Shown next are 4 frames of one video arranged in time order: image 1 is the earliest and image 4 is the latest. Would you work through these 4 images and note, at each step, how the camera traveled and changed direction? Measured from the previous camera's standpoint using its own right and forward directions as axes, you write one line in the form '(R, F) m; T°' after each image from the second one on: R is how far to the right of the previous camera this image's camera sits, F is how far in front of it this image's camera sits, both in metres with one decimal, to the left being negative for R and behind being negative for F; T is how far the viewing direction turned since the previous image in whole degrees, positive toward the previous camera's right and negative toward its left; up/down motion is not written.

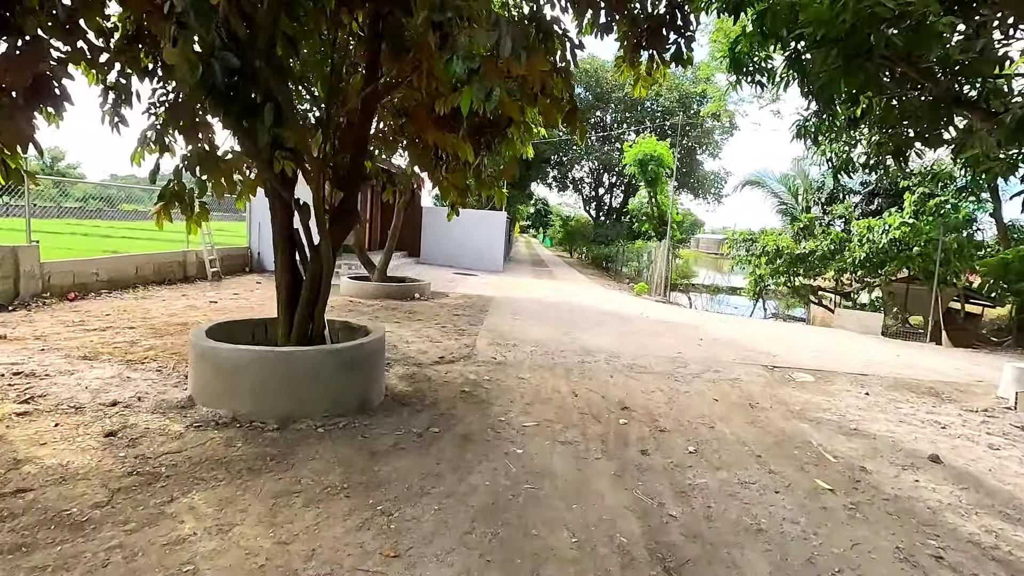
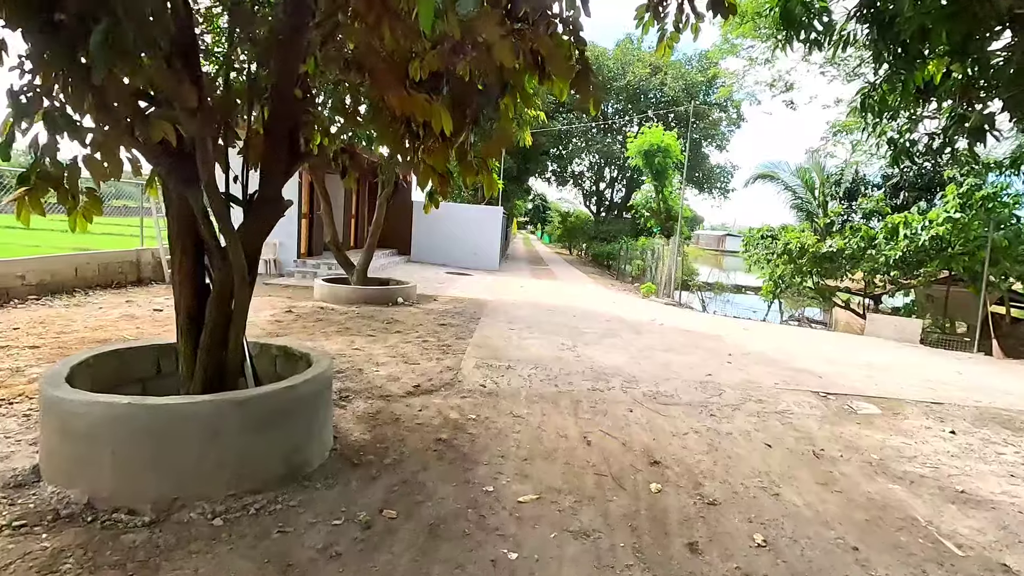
(0.0, +1.1) m; 0°
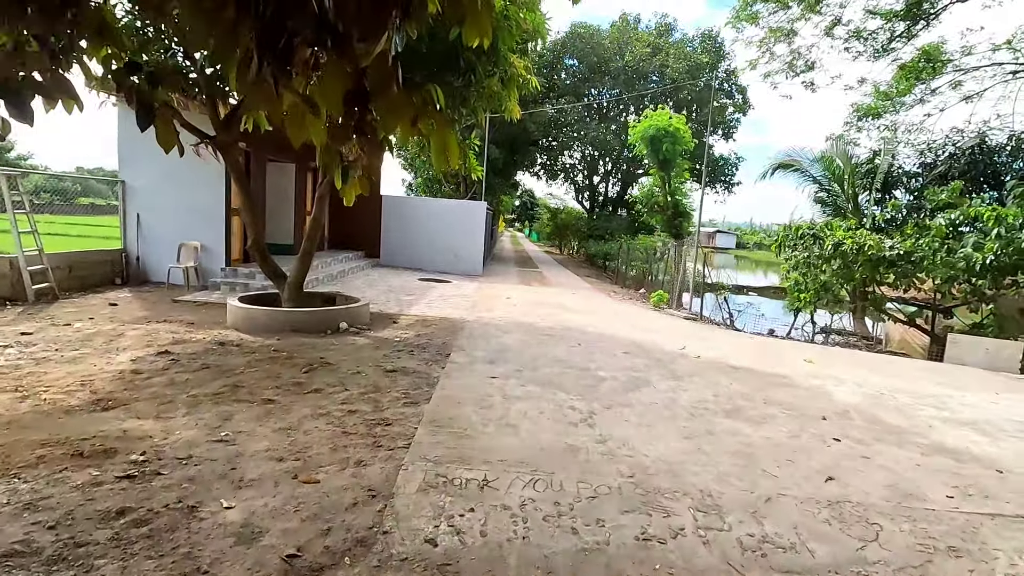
(+0.1, +2.2) m; +1°
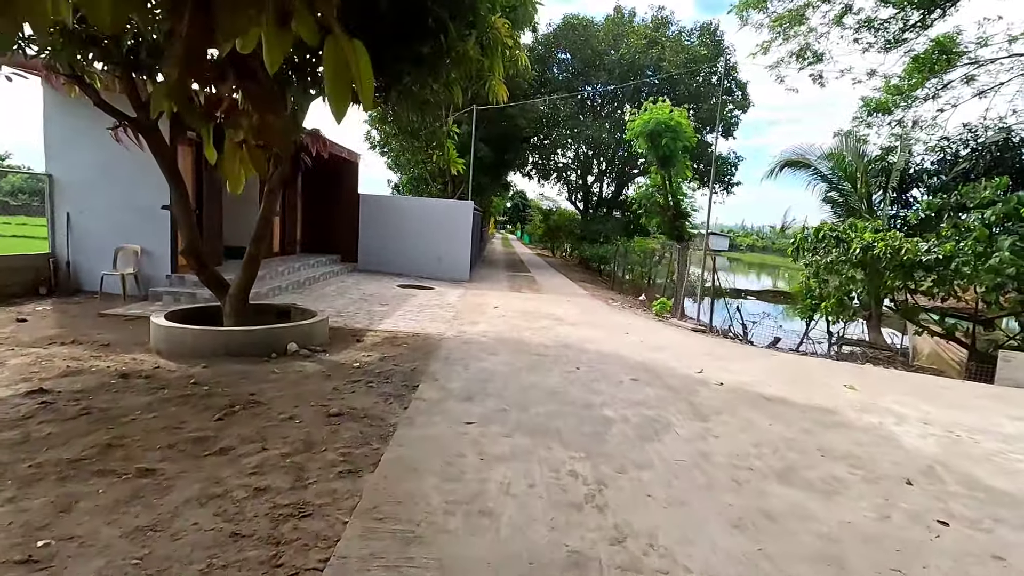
(+0.1, +1.1) m; +1°
